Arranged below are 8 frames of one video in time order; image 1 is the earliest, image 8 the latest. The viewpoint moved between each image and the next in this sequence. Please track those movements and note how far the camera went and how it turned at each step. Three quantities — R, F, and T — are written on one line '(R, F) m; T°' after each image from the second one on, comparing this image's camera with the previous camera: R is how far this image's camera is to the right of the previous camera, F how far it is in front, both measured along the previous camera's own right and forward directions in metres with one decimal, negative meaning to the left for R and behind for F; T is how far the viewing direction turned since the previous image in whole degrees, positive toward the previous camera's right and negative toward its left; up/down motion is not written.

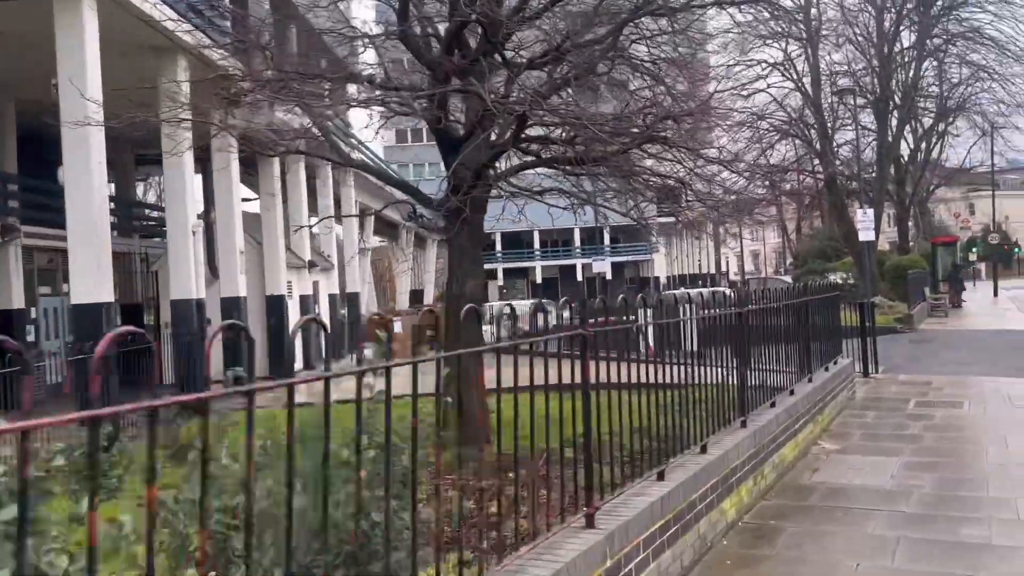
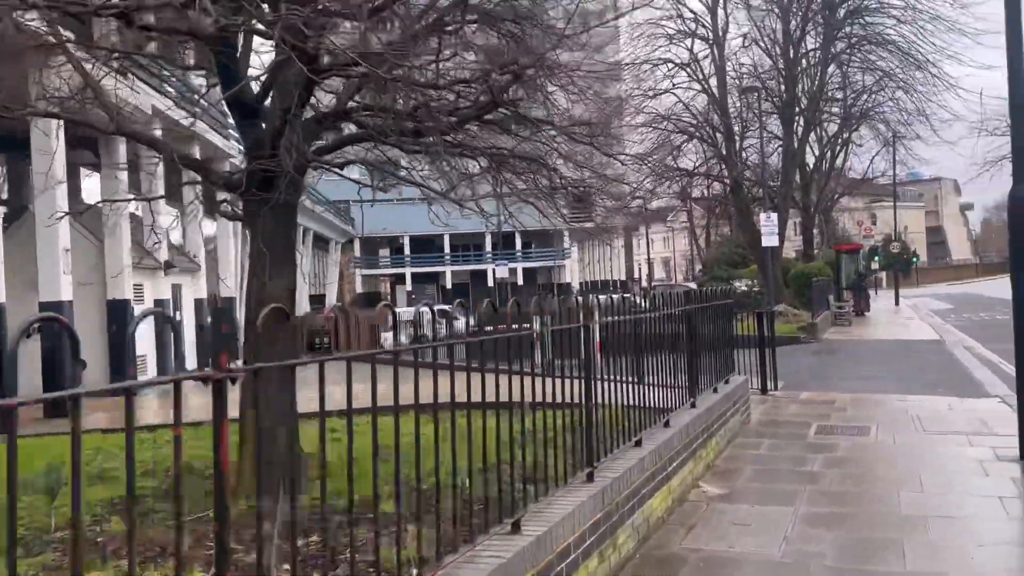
(+0.8, +1.6) m; +5°
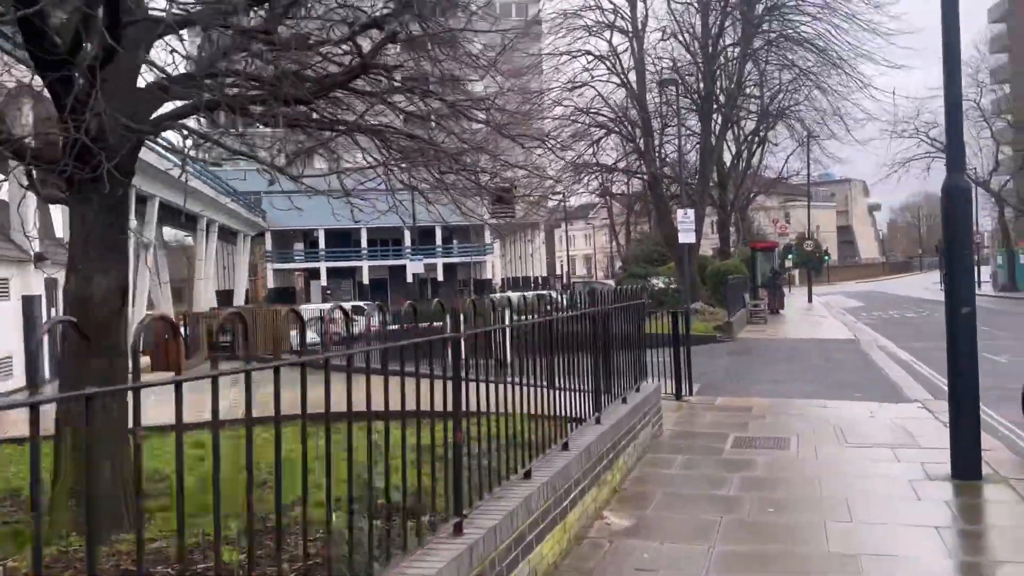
(+0.3, +0.9) m; +5°
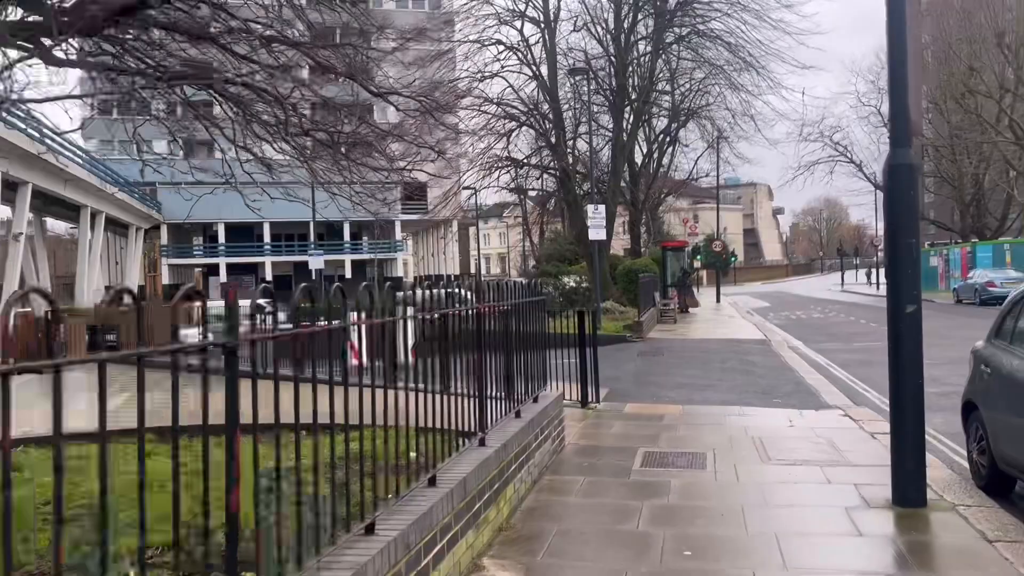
(+0.3, +1.1) m; +6°
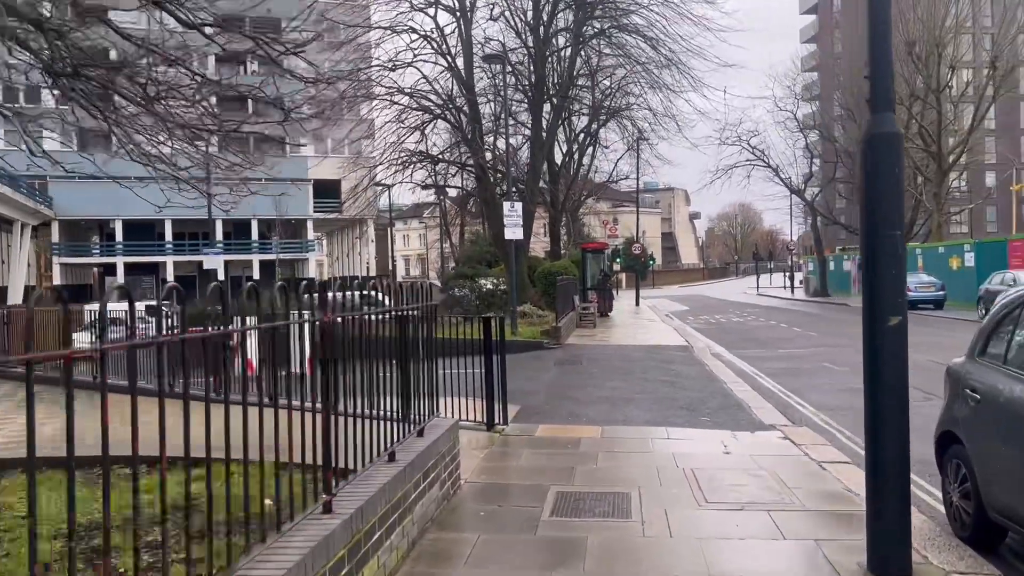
(+0.3, +1.3) m; +5°
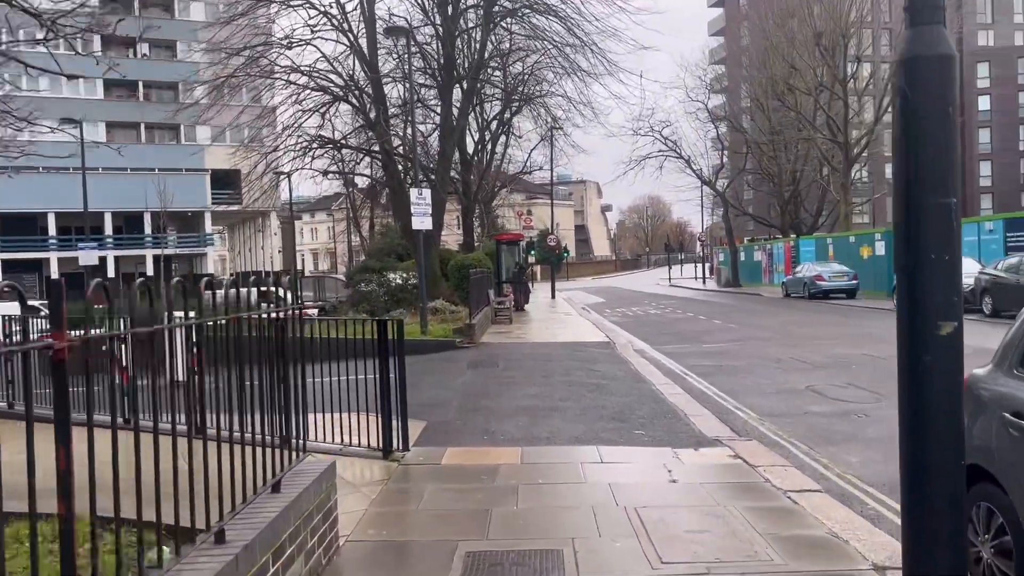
(+0.1, +1.4) m; +6°
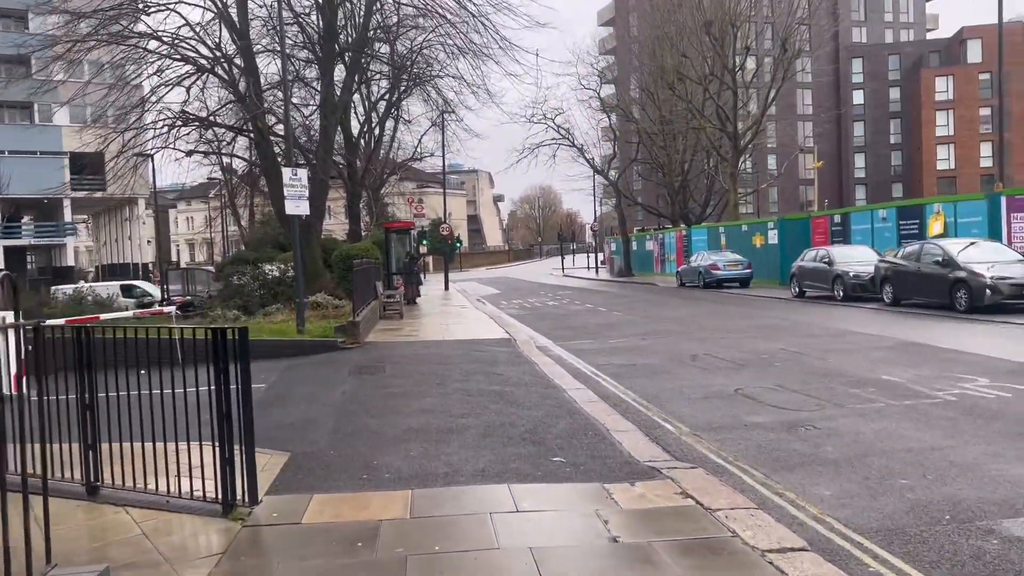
(0.0, +1.5) m; +7°
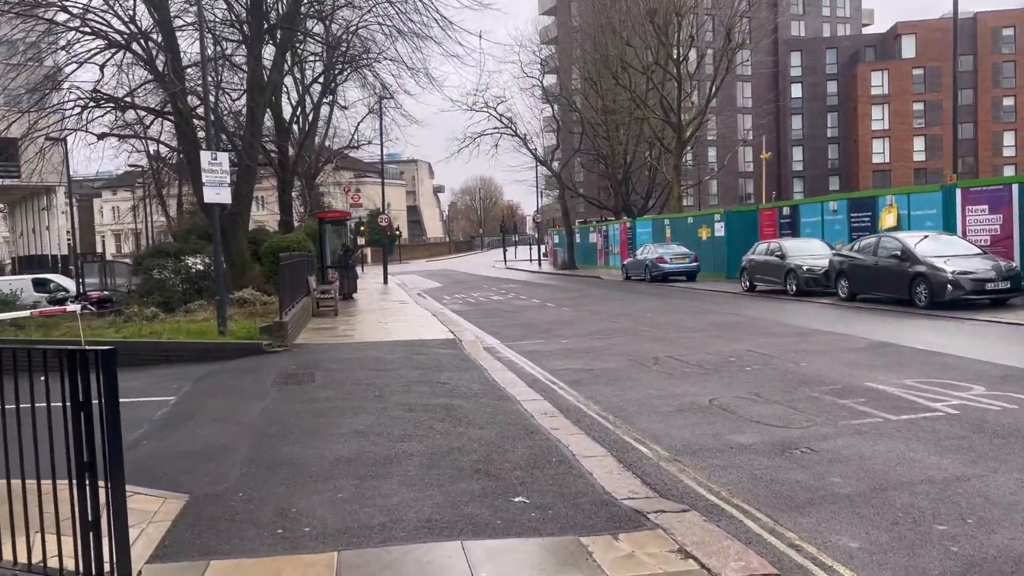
(-0.1, +1.1) m; +4°
